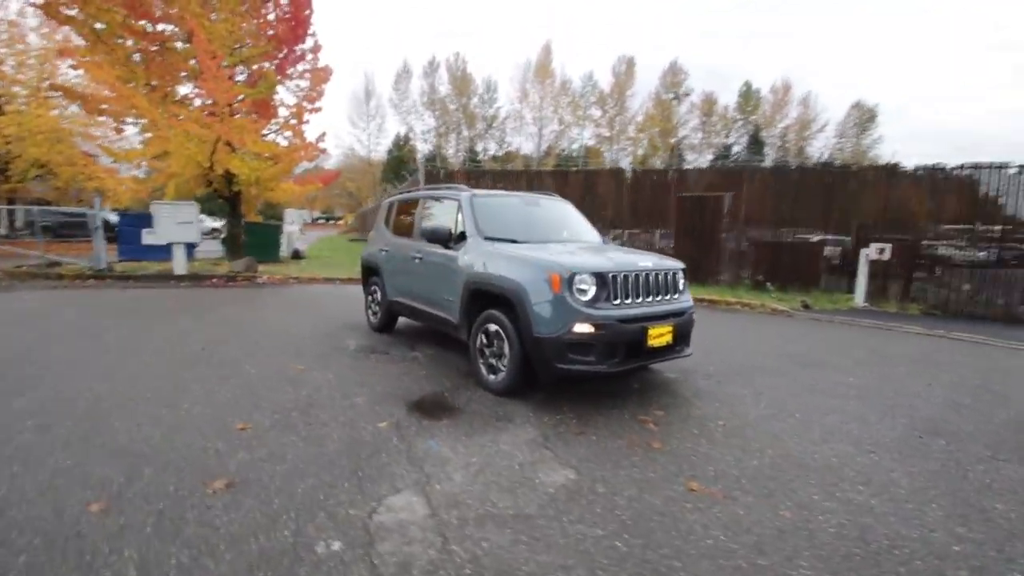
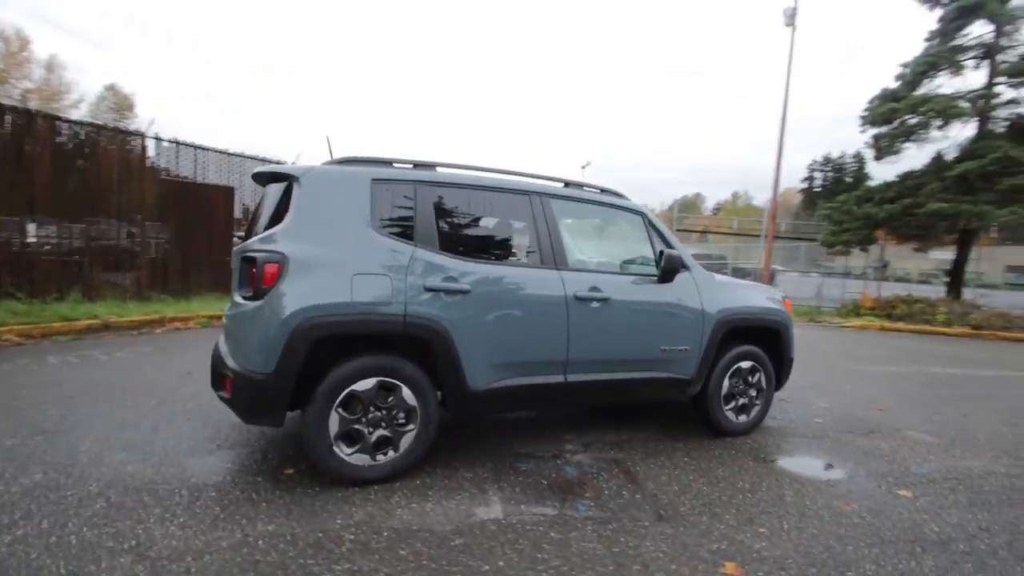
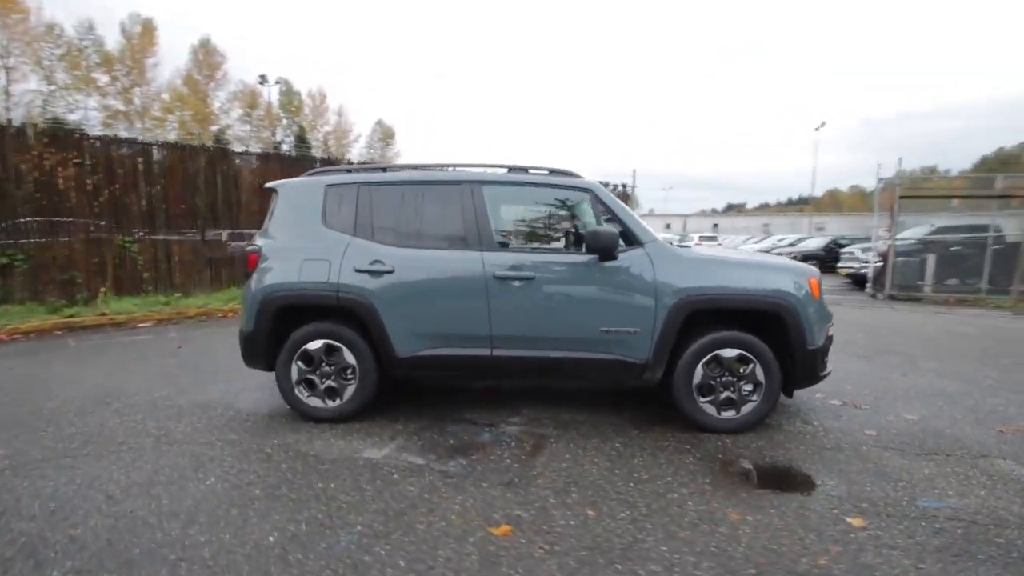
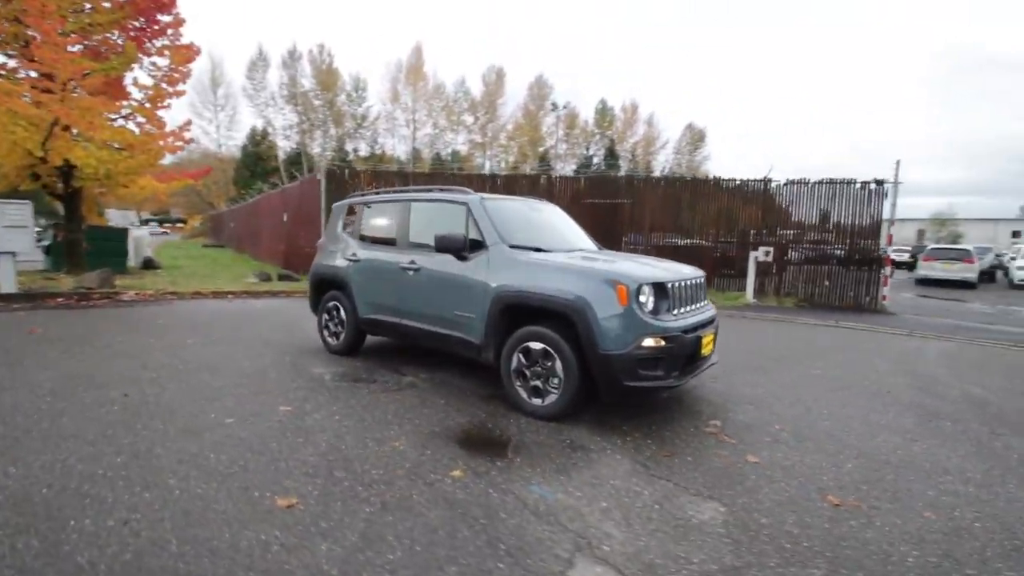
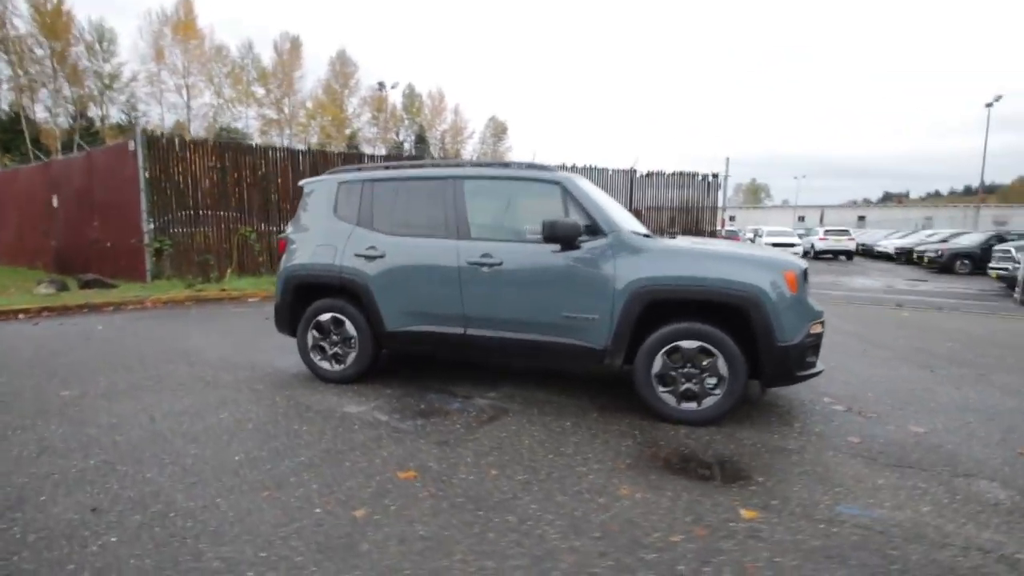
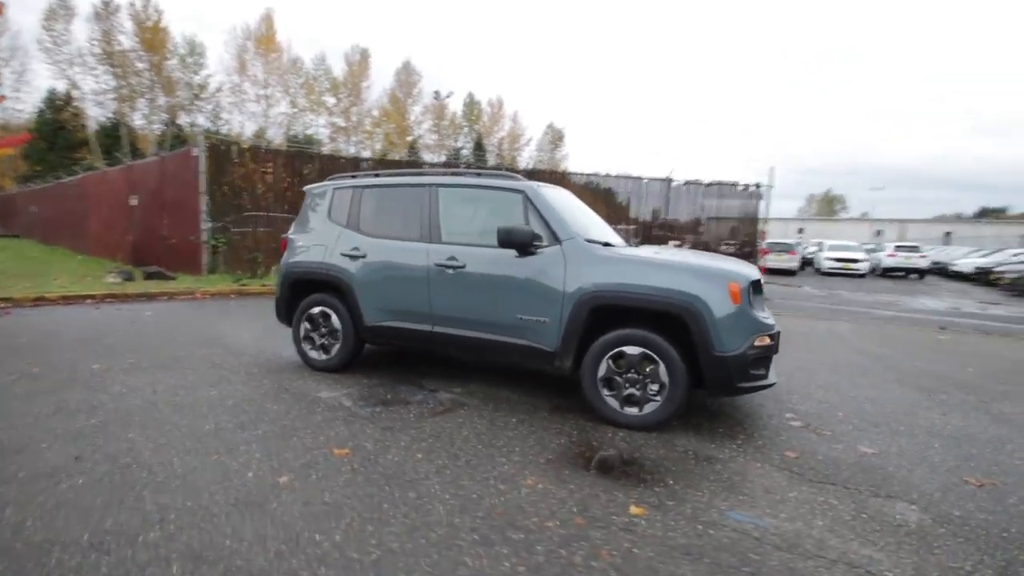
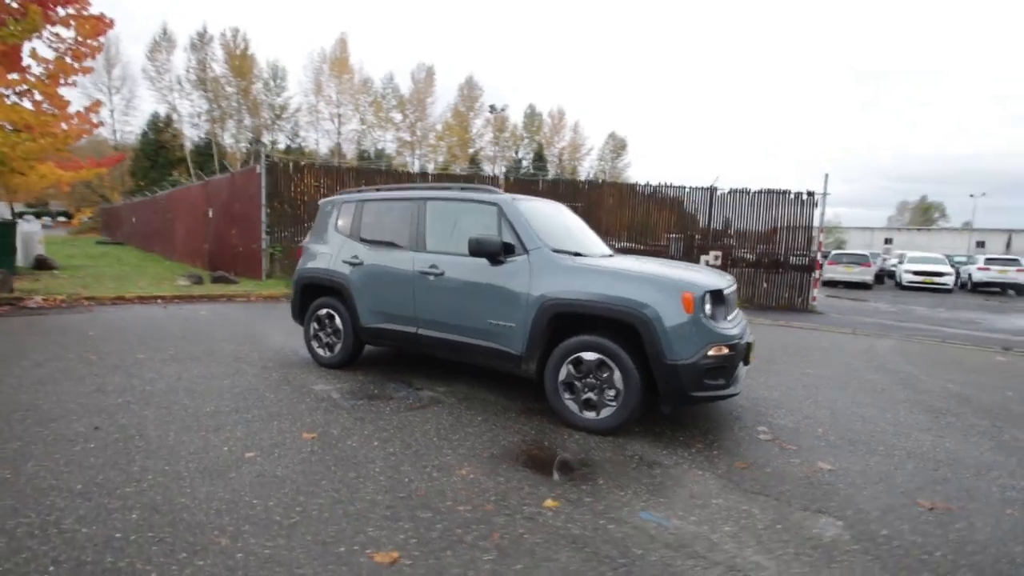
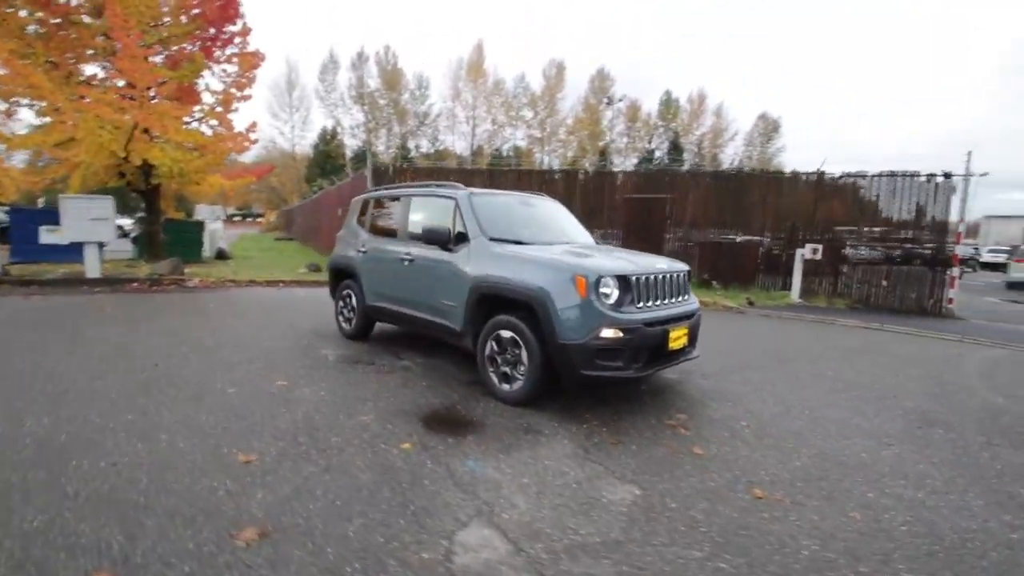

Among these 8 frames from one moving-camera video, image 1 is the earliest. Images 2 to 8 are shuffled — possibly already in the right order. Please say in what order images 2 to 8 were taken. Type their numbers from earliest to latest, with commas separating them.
8, 4, 7, 6, 5, 3, 2
